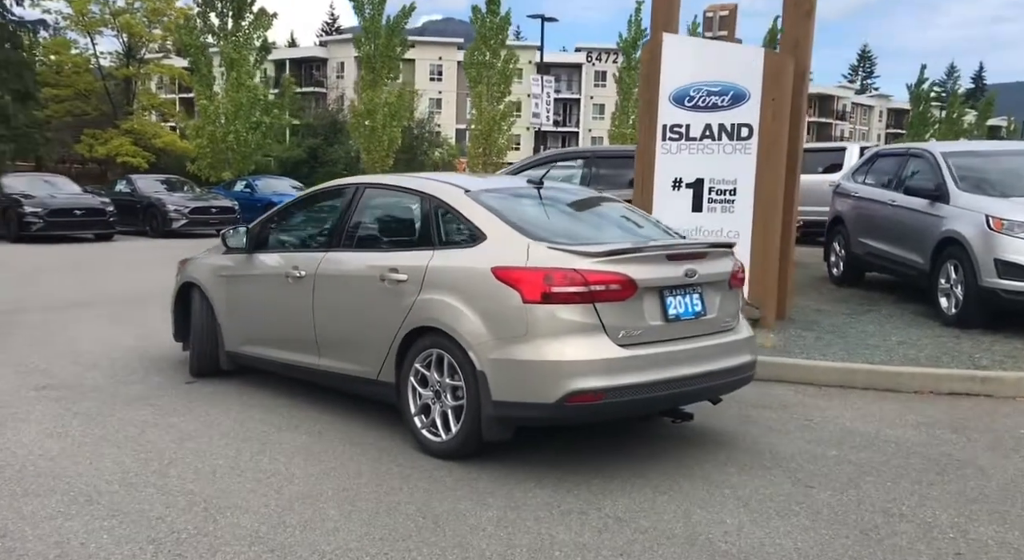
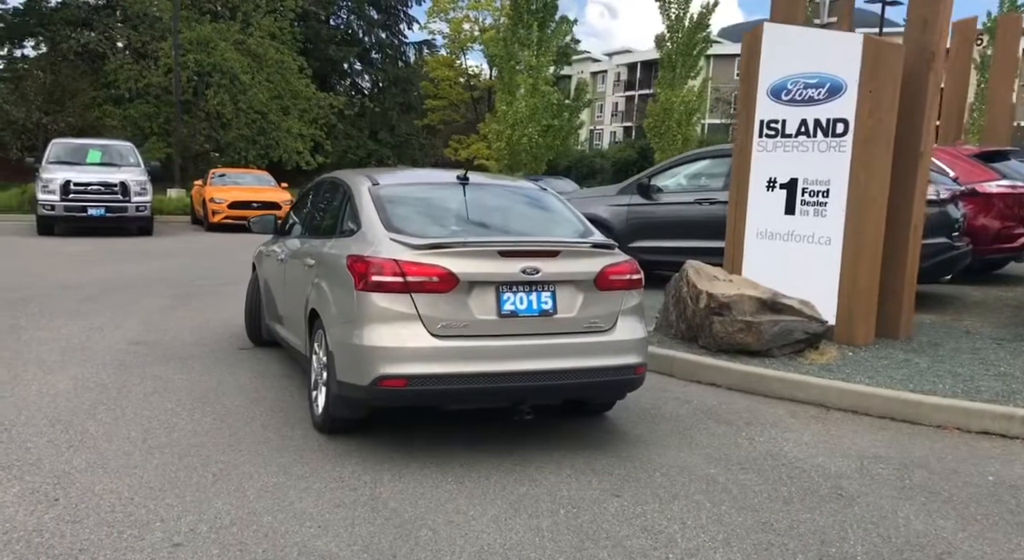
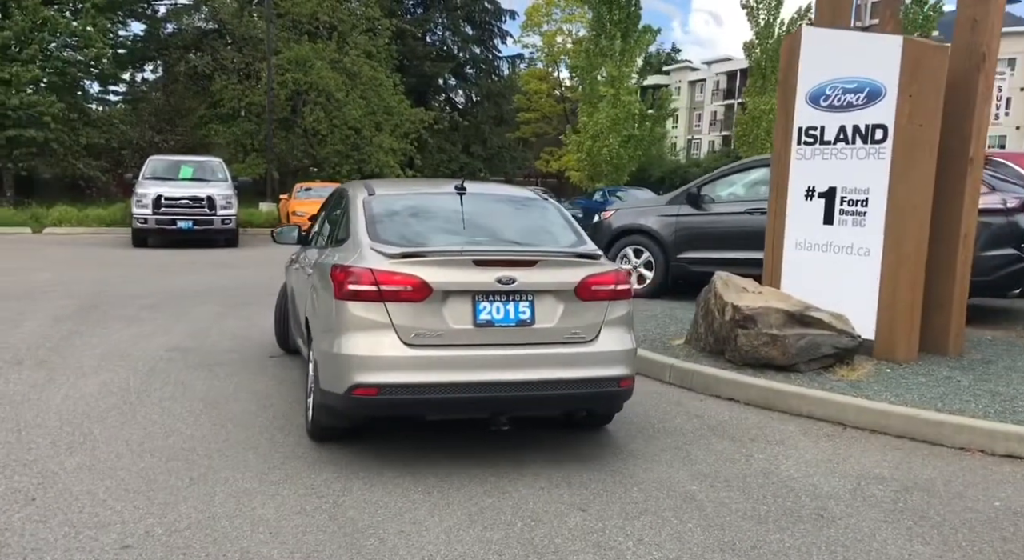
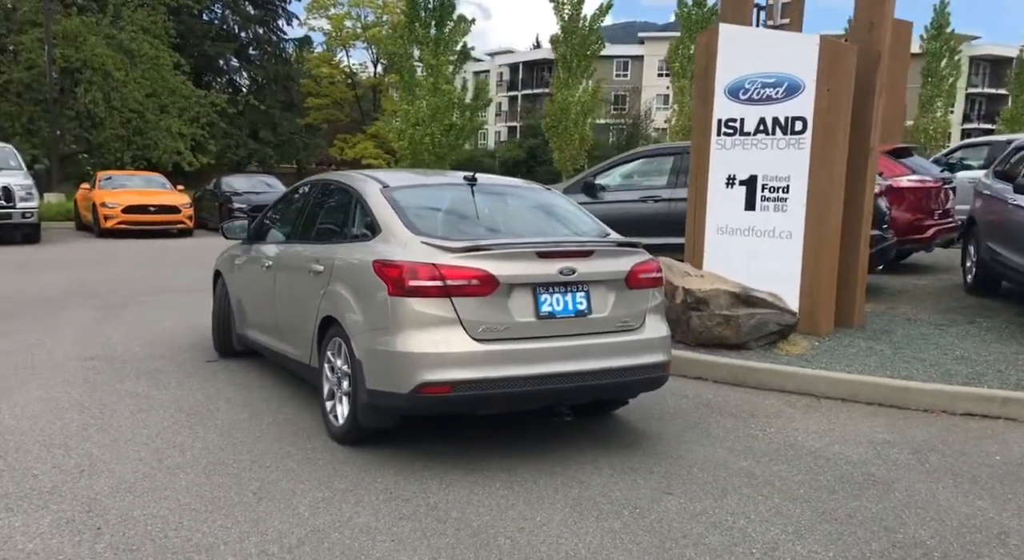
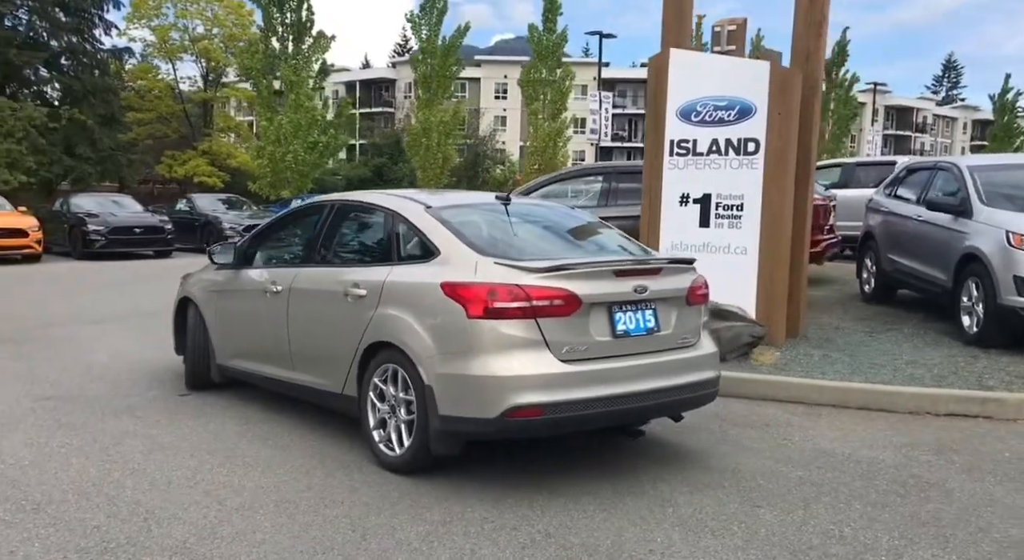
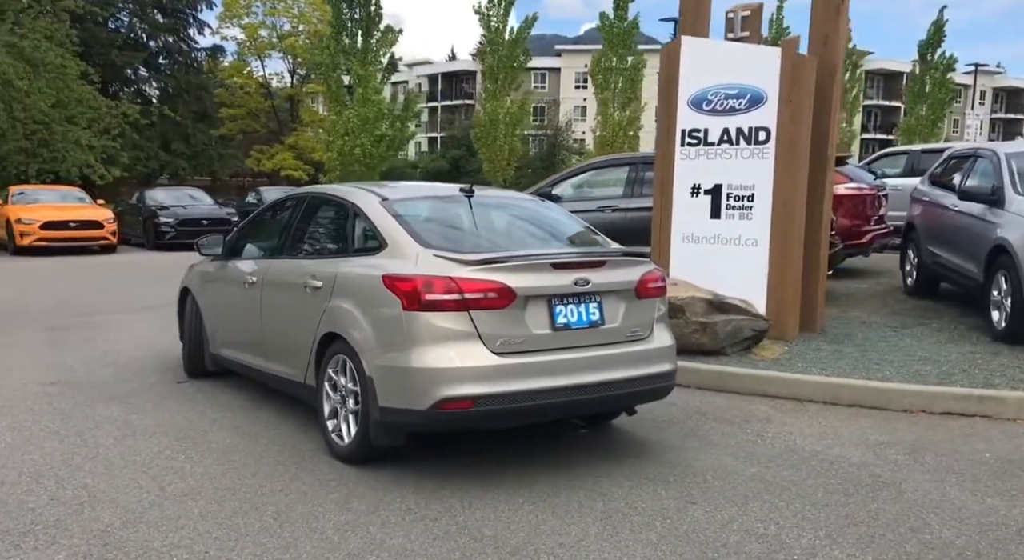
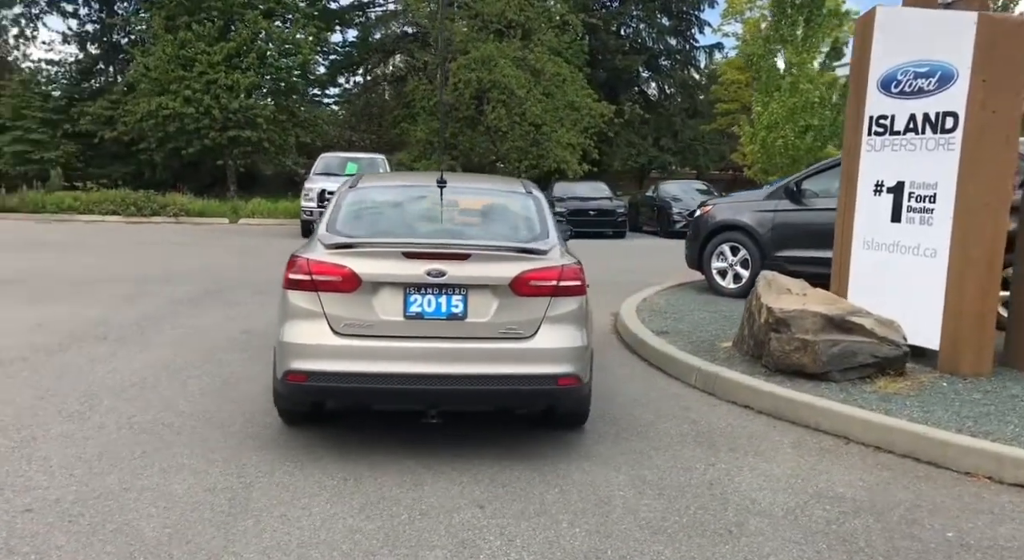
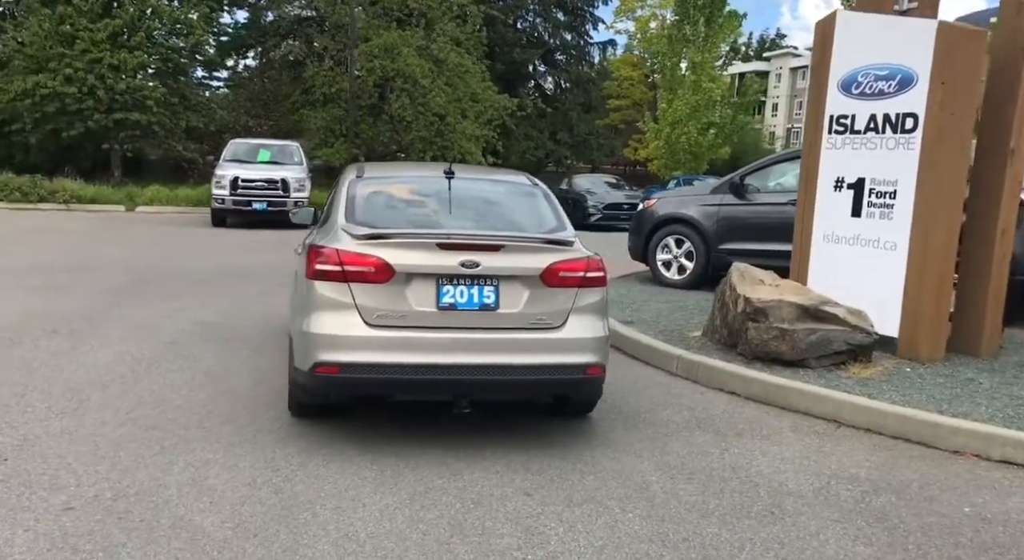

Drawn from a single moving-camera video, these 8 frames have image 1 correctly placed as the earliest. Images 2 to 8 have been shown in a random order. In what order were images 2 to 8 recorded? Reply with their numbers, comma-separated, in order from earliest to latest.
5, 6, 4, 2, 3, 8, 7
